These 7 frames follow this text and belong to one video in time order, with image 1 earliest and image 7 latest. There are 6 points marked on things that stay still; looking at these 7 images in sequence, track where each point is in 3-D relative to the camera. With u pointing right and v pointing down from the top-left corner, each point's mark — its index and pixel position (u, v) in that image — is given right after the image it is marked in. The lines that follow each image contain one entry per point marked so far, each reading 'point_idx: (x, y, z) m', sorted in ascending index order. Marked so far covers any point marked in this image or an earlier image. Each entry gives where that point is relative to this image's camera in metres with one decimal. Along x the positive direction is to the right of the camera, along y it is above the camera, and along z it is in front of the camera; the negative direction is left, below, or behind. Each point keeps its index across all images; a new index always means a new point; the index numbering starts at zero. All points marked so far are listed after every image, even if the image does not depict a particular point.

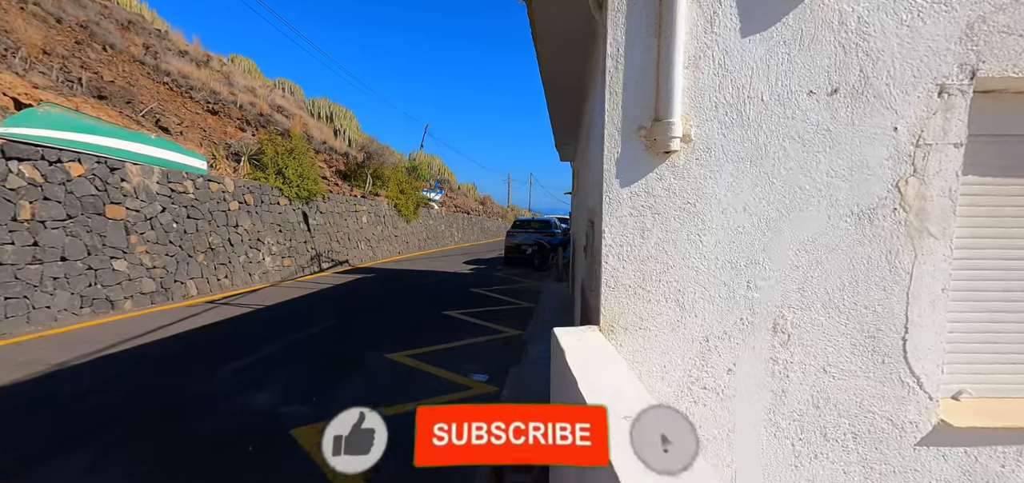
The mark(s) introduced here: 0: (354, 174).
0: (-6.3, +2.7, +16.6) m
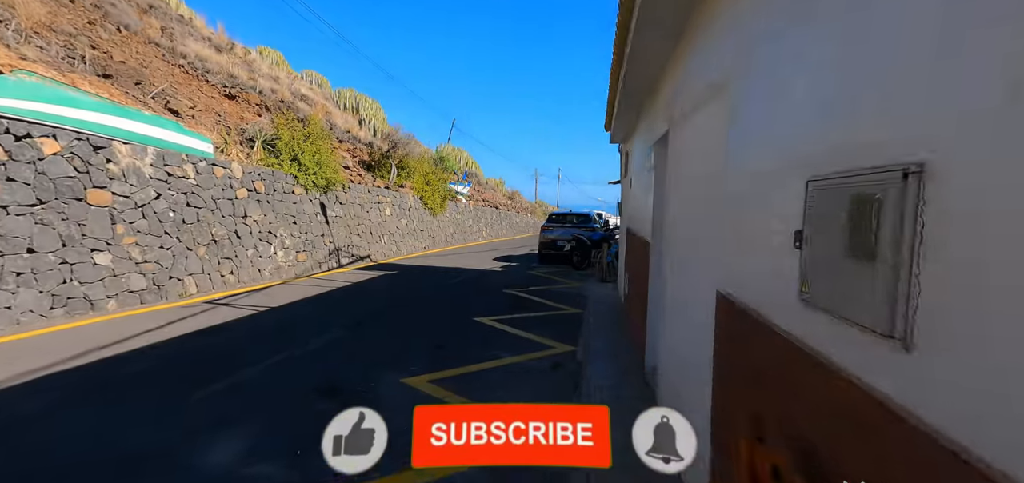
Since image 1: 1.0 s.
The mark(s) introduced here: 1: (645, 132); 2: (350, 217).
0: (-5.0, +2.9, +15.6) m
1: (+1.6, +1.3, +5.0) m
2: (-4.5, +0.7, +11.6) m
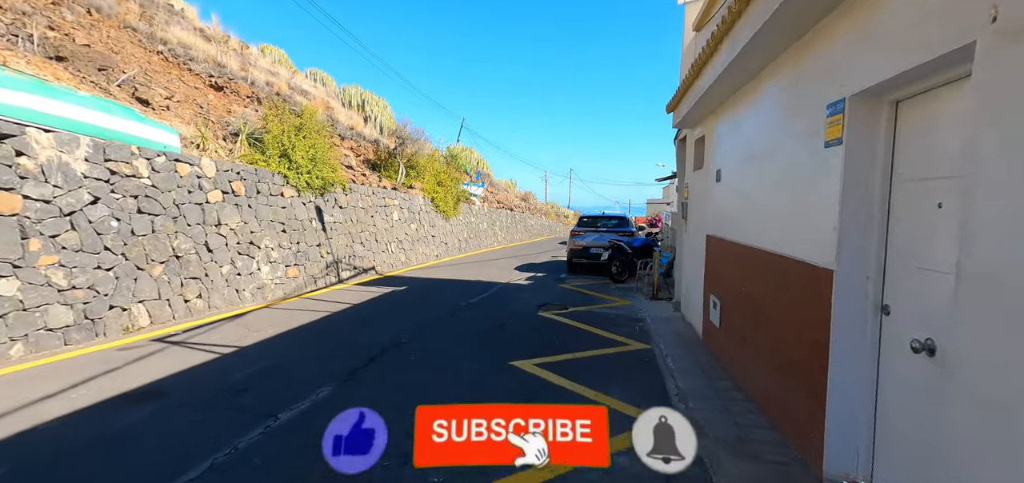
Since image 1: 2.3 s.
0: (-4.3, +2.6, +14.1) m
1: (+2.2, +1.2, +3.3) m
2: (-3.9, +0.4, +10.0) m
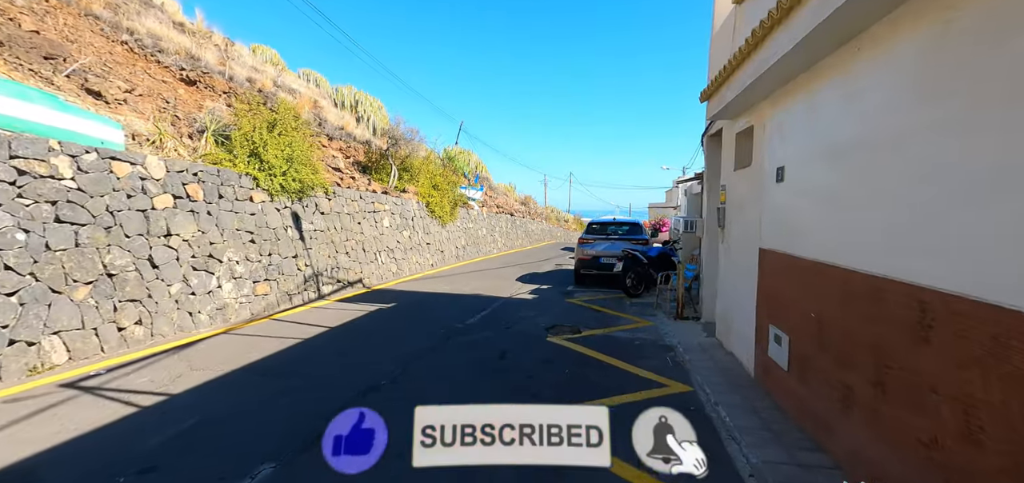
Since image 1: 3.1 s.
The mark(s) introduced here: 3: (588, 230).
0: (-4.3, +2.4, +13.1) m
1: (+2.2, +1.0, +2.3) m
2: (-3.8, +0.2, +9.0) m
3: (+1.9, +0.3, +10.4) m
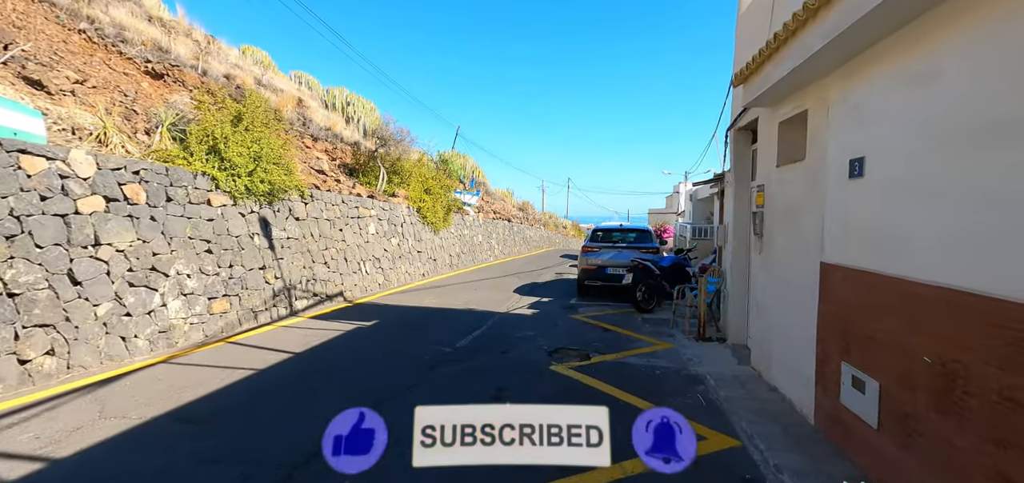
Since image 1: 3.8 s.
0: (-4.4, +2.2, +12.2) m
1: (+2.2, +1.0, +1.4) m
2: (-3.9, 0.0, +8.1) m
3: (+1.9, +0.1, +9.5) m
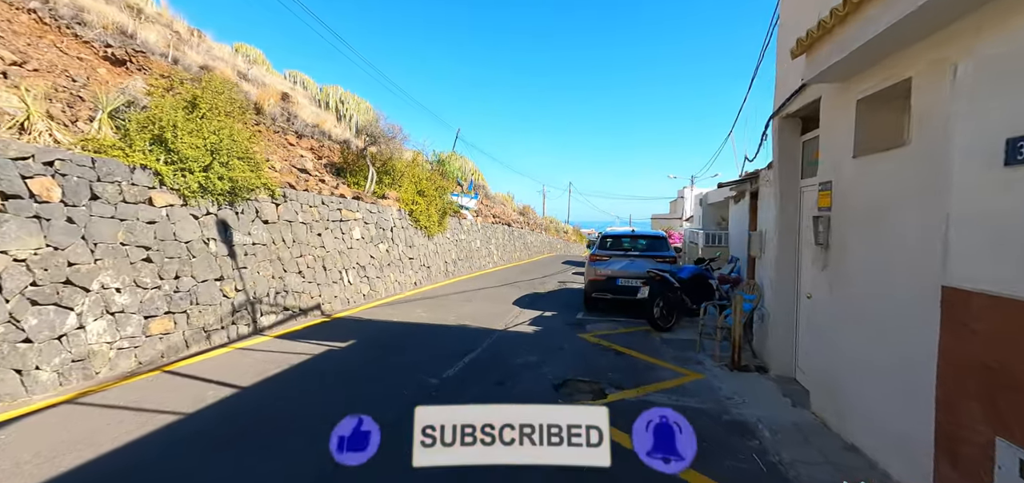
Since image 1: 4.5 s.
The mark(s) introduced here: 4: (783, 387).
0: (-4.4, +2.0, +11.2) m
1: (+2.2, +0.9, +0.5) m
2: (-3.9, -0.1, +7.1) m
3: (+1.9, -0.1, +8.5) m
4: (+3.0, -1.6, +4.5) m
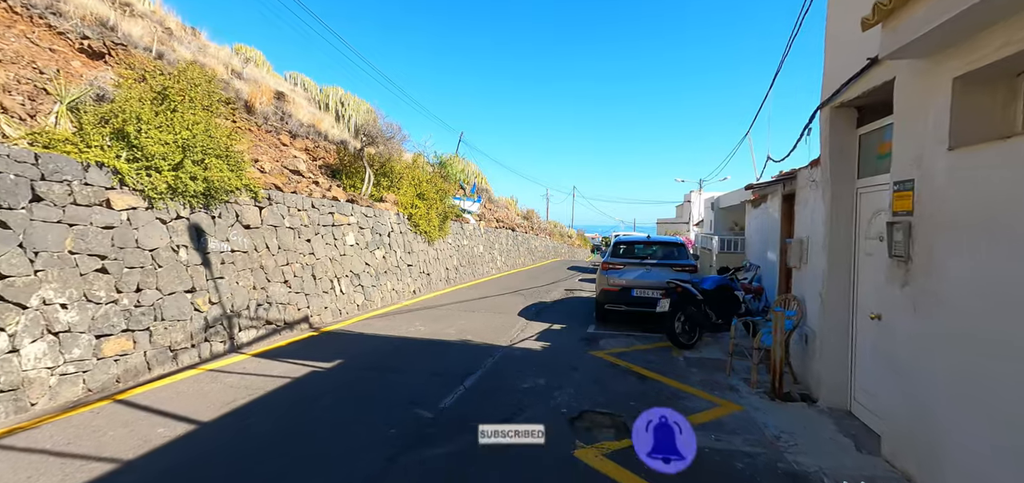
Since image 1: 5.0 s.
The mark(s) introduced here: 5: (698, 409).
0: (-4.2, +1.9, +10.6) m
1: (+2.2, +0.8, -0.2) m
2: (-3.8, -0.2, +6.5) m
3: (+2.0, -0.2, +7.9) m
4: (+3.0, -1.7, +3.9) m
5: (+1.8, -1.7, +4.1) m
